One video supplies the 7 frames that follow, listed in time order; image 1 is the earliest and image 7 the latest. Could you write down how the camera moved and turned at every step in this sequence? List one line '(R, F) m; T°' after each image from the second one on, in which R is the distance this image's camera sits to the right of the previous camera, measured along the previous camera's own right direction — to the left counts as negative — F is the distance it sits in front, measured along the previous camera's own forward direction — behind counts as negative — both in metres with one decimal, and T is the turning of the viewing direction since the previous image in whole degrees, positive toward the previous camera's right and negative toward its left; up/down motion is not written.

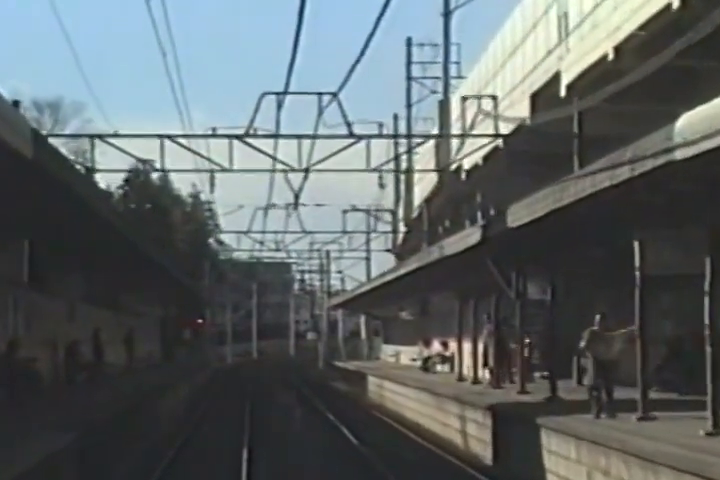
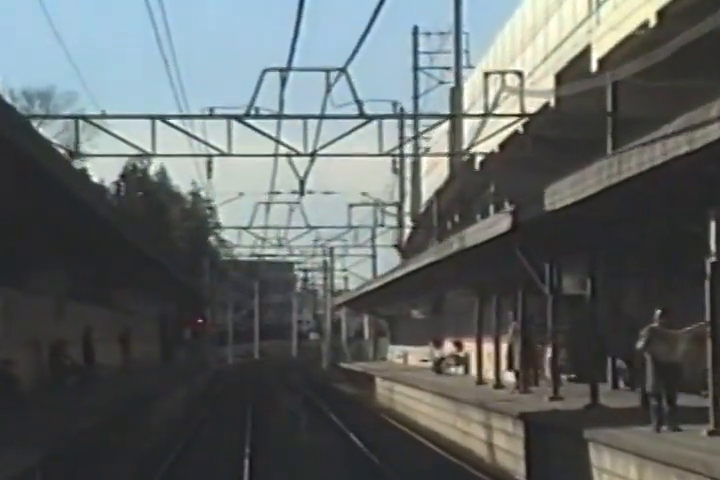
(-0.2, +3.1) m; 0°
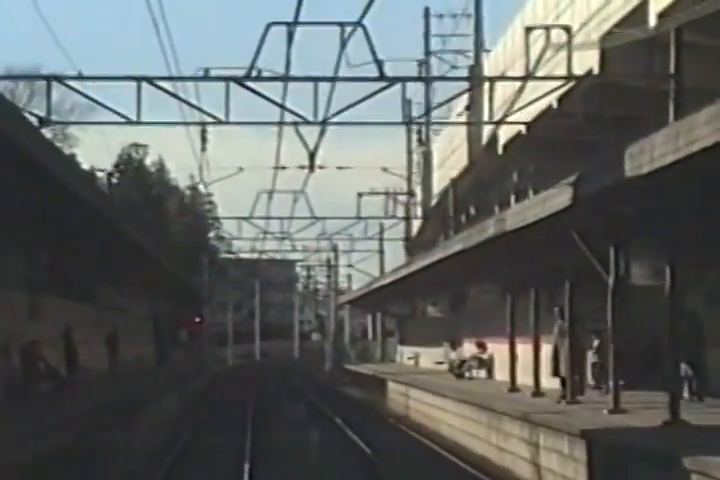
(-0.3, +4.5) m; 0°
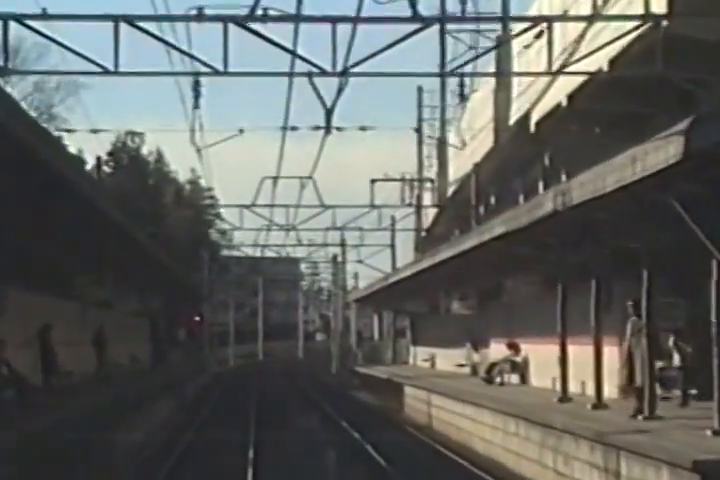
(-0.3, +5.0) m; 0°
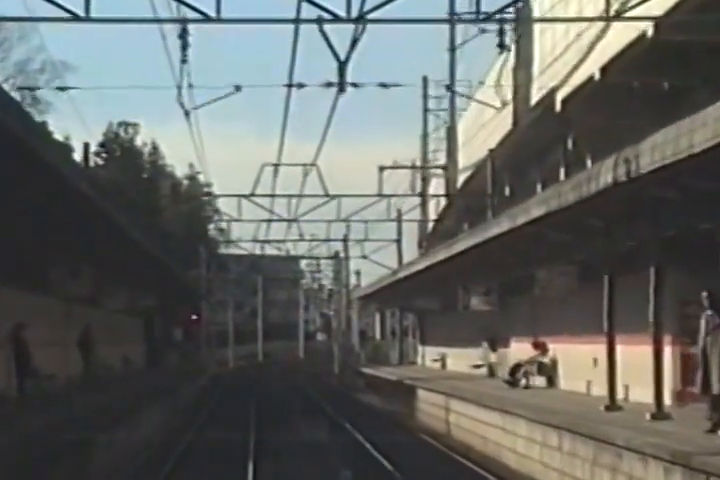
(-0.2, +3.6) m; 0°
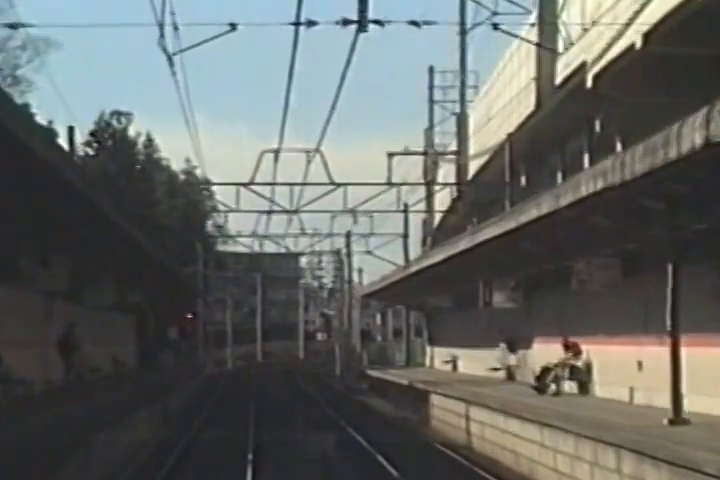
(-0.2, +3.6) m; 0°
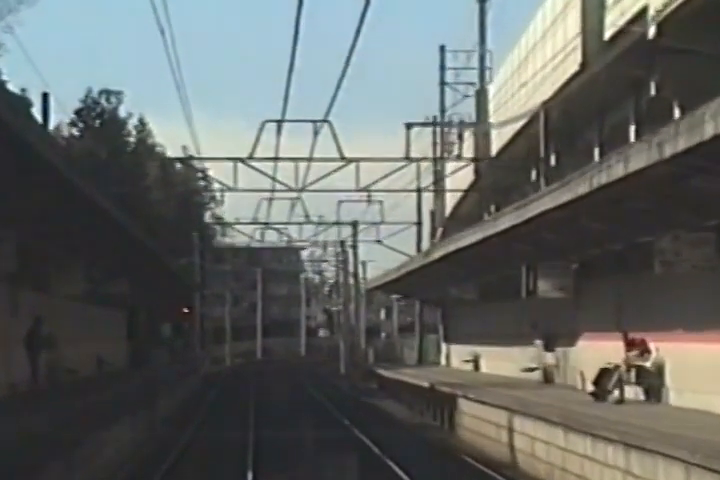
(-0.3, +5.3) m; 0°
